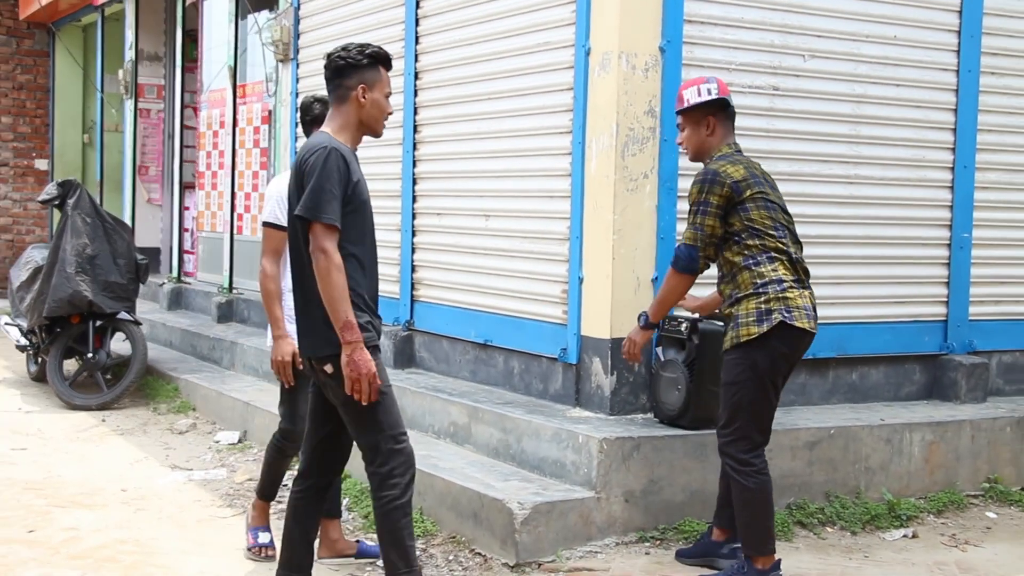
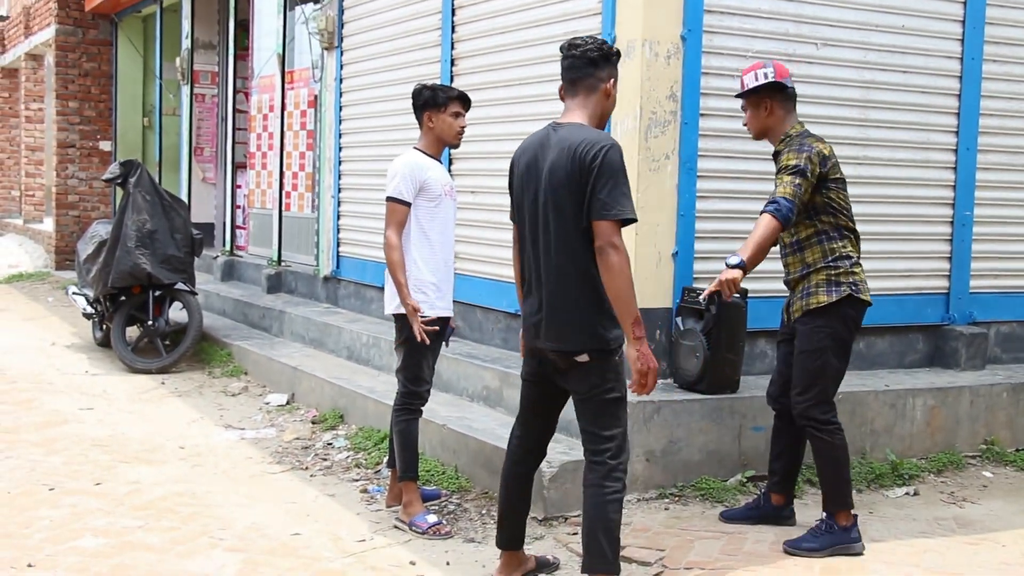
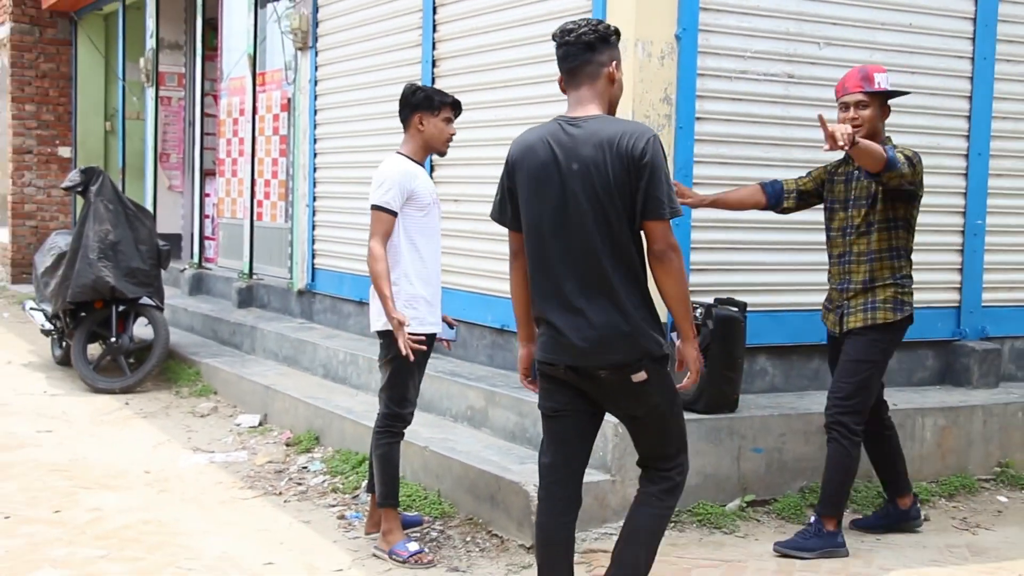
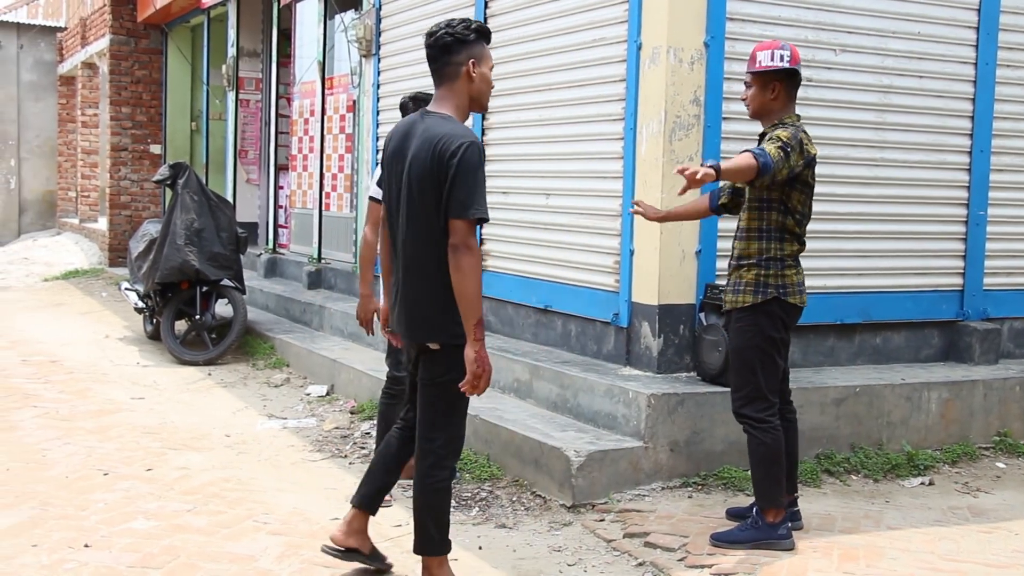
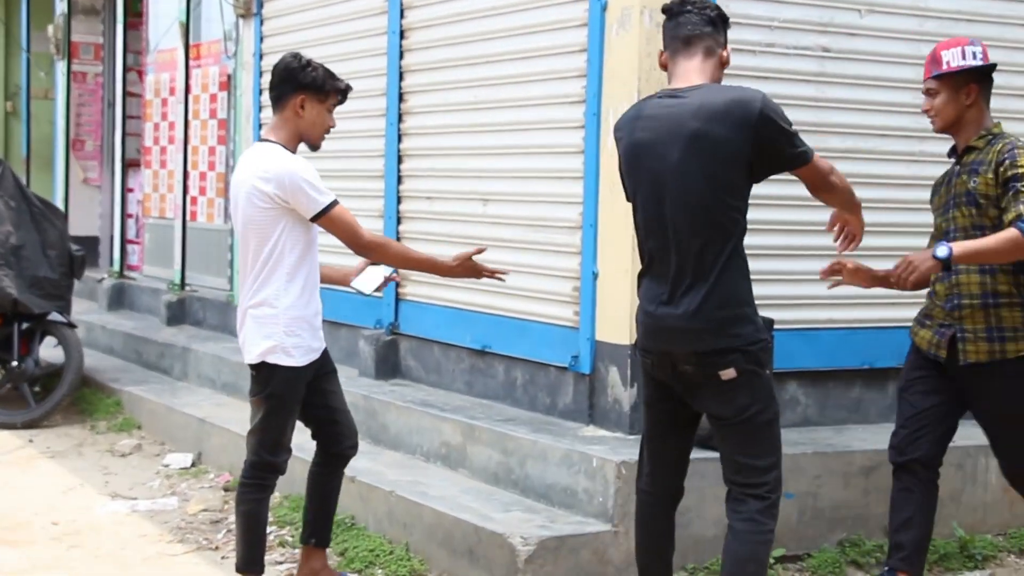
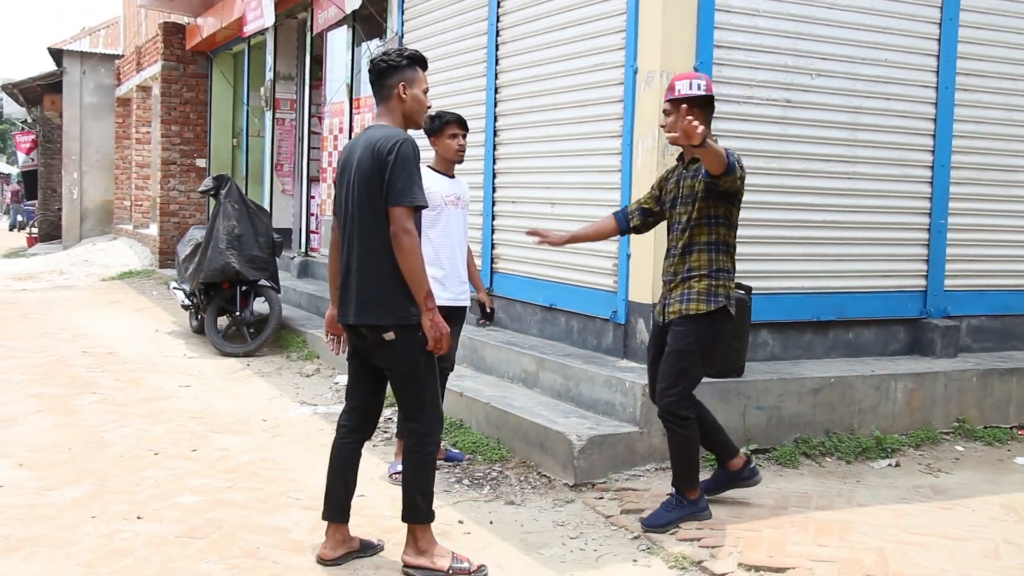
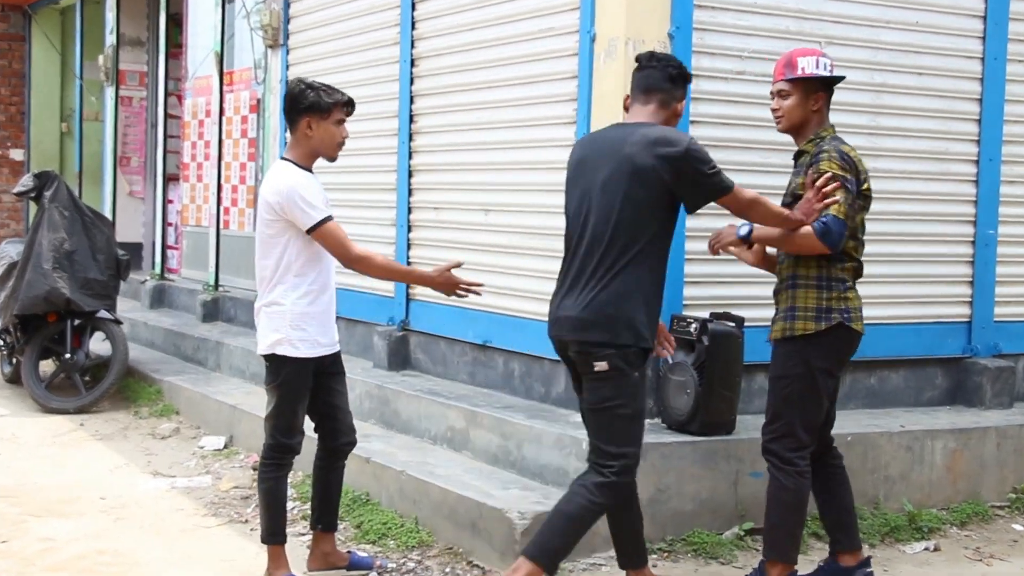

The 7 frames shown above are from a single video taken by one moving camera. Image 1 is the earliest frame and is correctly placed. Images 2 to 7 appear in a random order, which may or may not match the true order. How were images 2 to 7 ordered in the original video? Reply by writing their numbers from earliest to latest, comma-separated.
7, 5, 3, 2, 4, 6
